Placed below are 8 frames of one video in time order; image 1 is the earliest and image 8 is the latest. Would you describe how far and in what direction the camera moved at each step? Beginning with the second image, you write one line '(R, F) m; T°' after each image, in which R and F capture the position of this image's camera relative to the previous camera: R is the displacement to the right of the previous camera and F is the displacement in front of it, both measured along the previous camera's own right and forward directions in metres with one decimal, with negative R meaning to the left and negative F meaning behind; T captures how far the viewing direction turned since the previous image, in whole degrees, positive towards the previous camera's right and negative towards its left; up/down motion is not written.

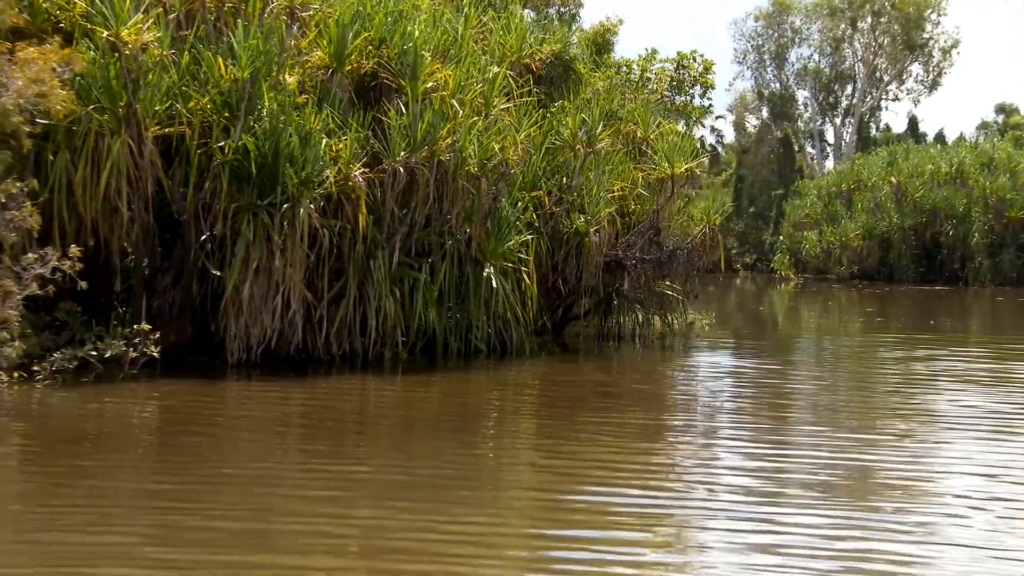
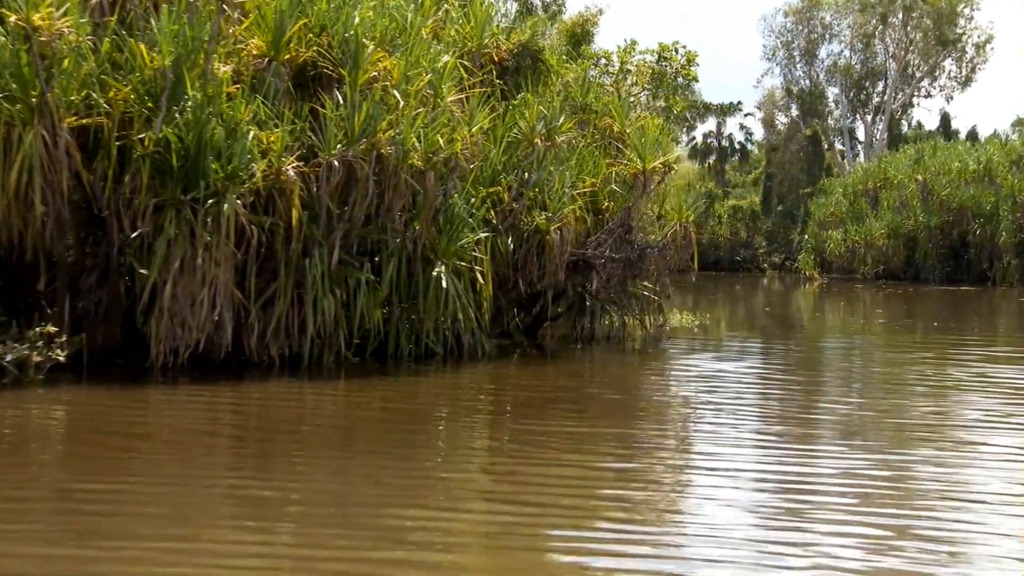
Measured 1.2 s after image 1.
(+0.6, +0.5) m; -2°
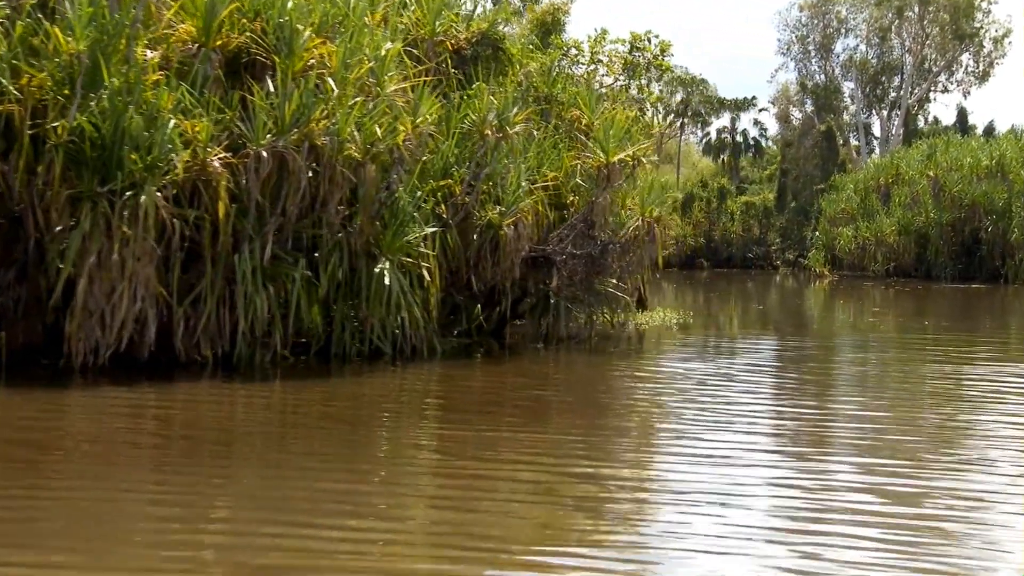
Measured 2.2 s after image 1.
(+0.5, +0.4) m; -1°
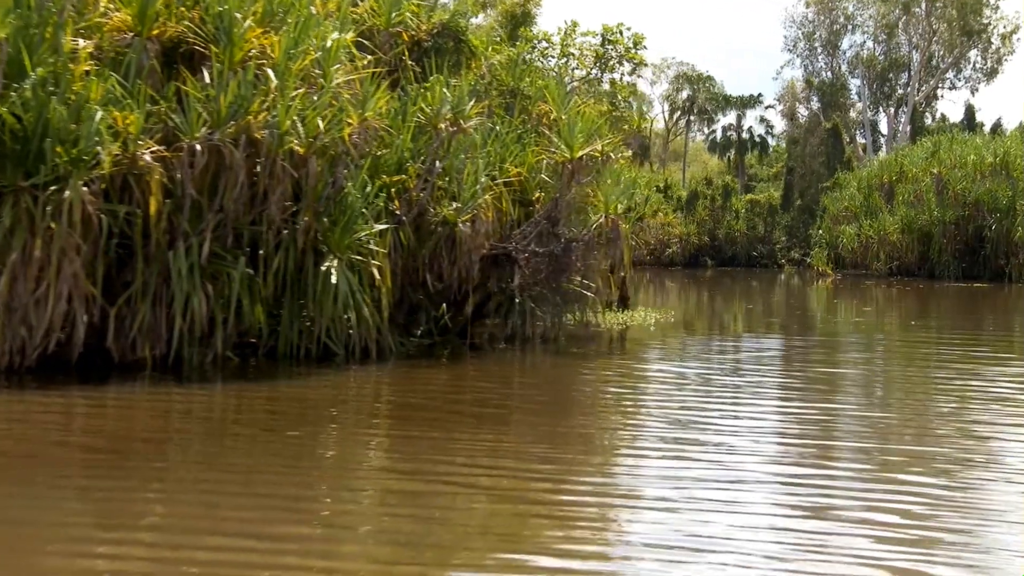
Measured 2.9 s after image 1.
(+0.4, +0.3) m; -1°
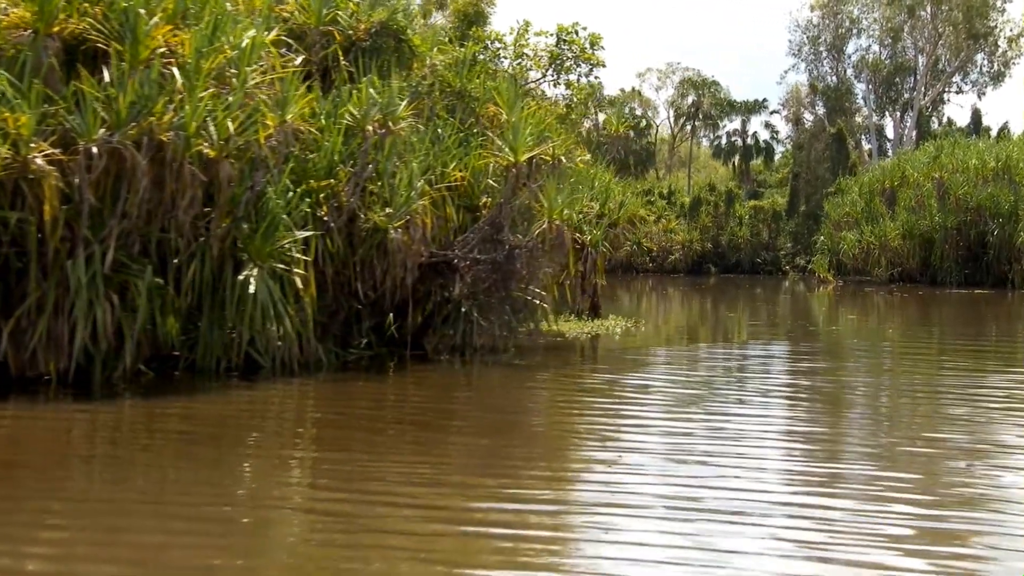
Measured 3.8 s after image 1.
(+0.5, +0.4) m; -1°
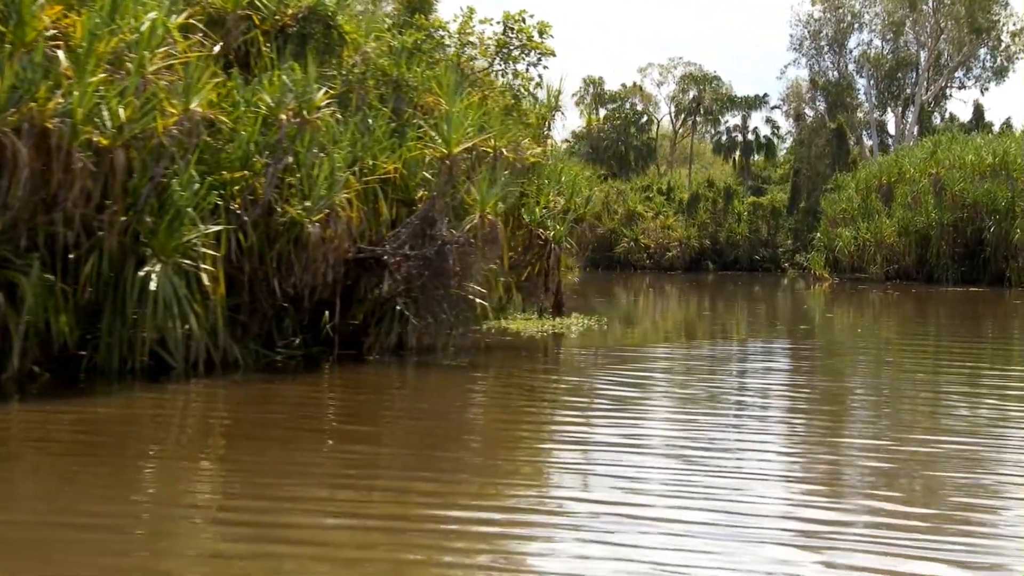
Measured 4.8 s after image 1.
(+0.5, +0.4) m; 0°
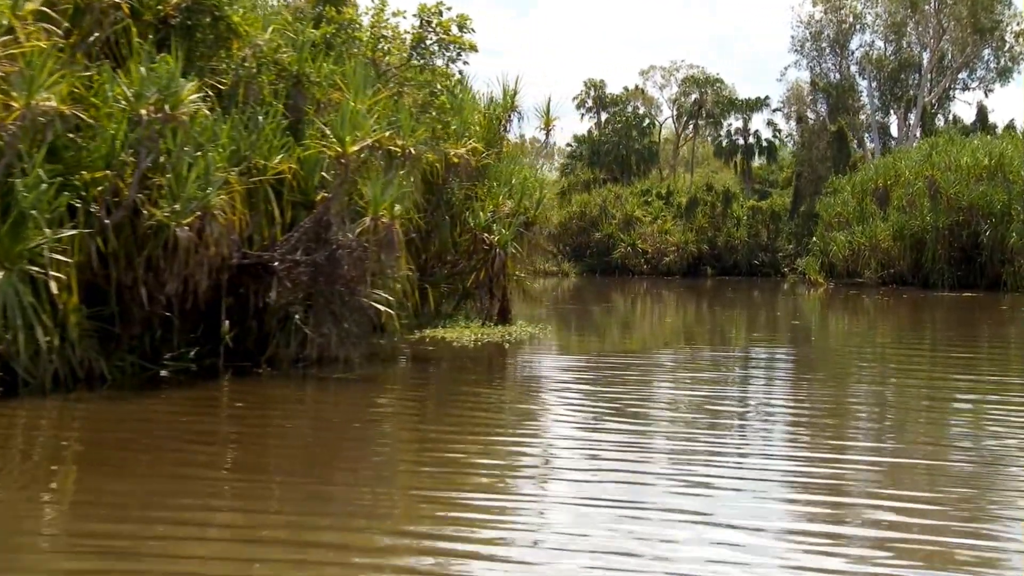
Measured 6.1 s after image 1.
(+0.7, +0.6) m; -1°
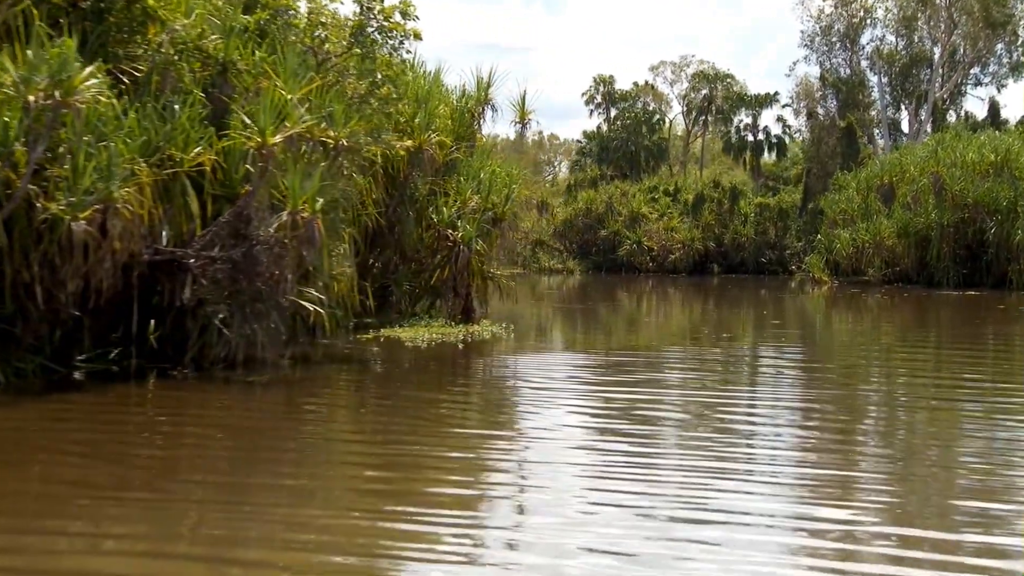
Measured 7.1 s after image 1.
(+0.5, +0.5) m; -1°
